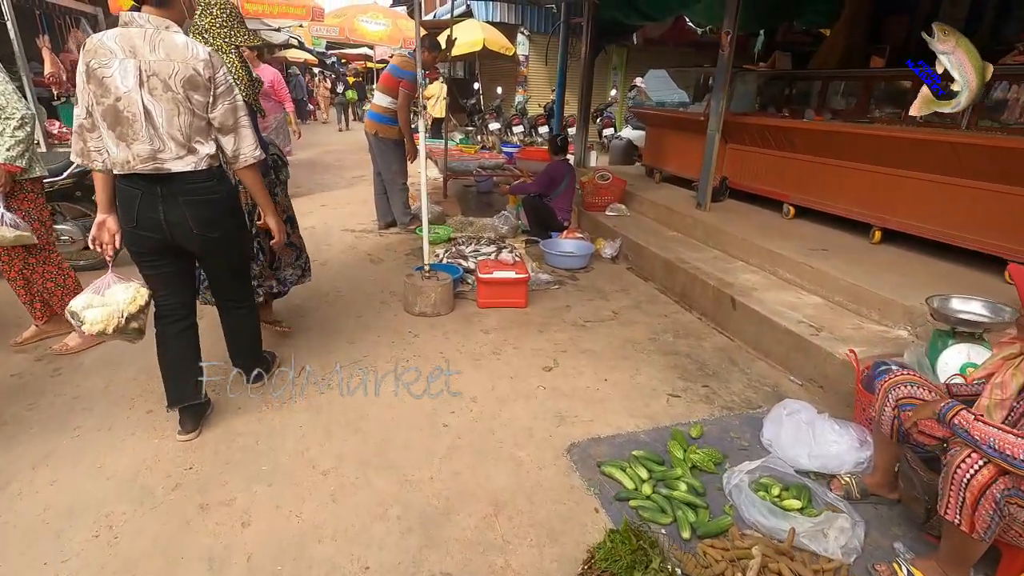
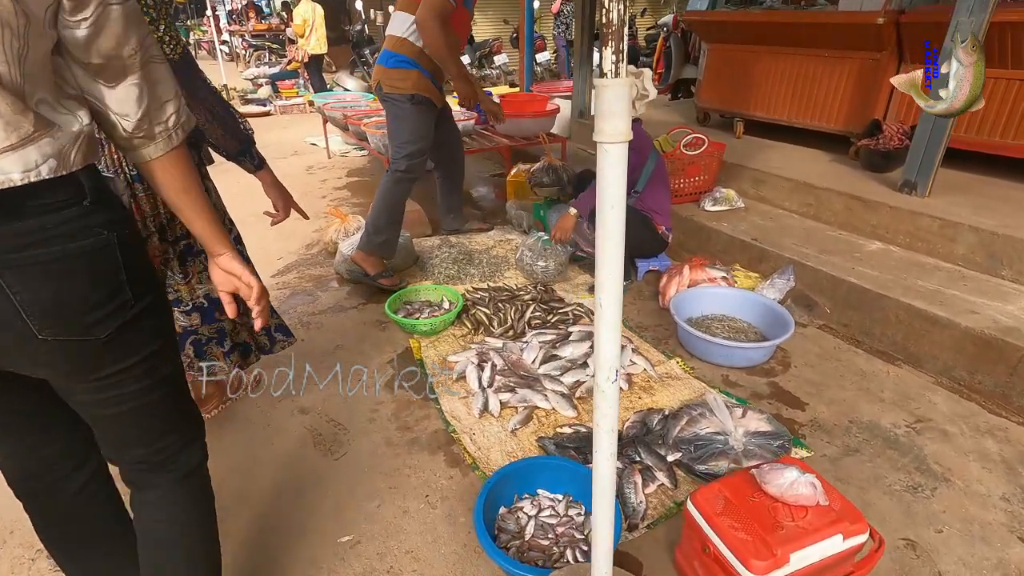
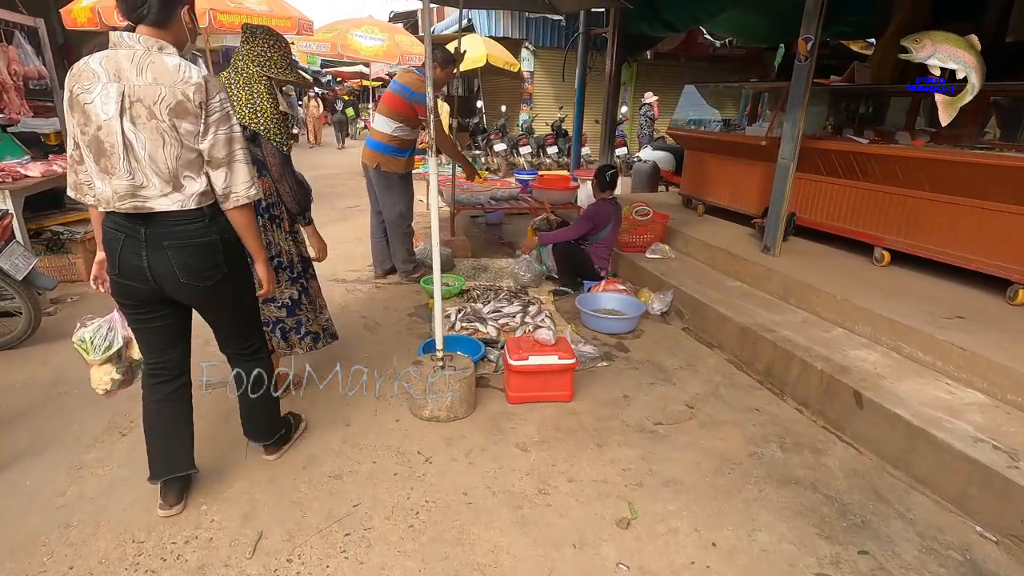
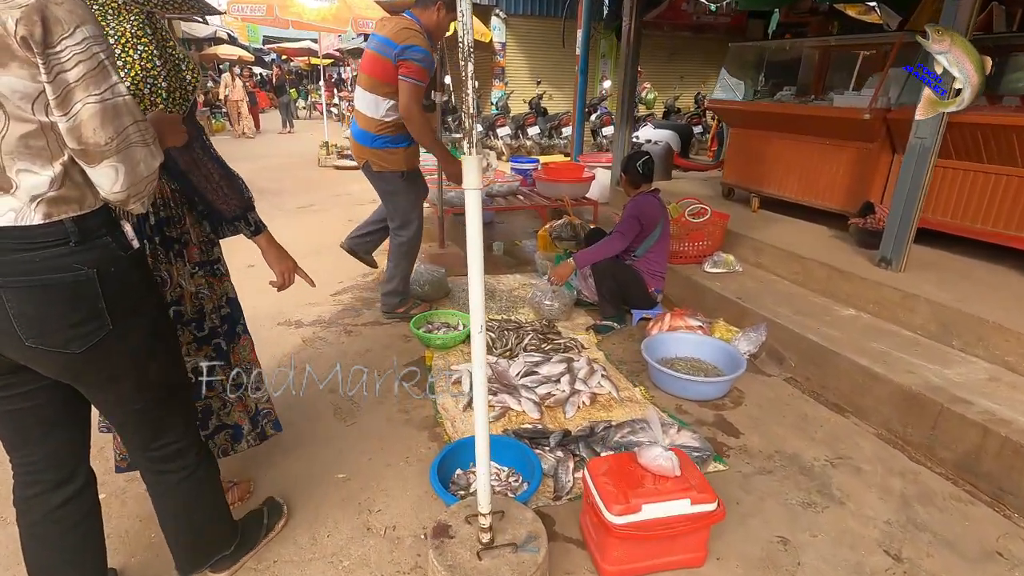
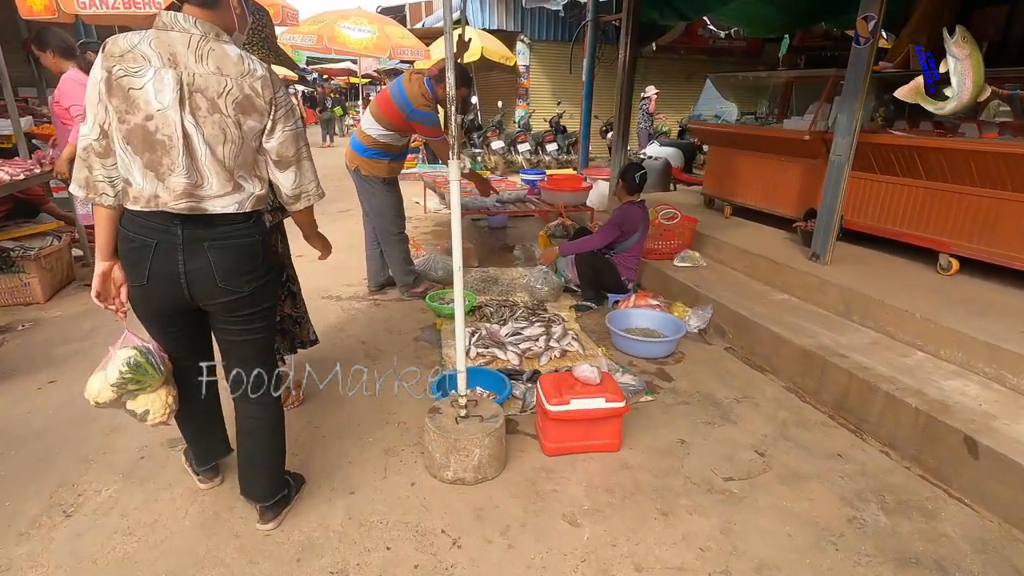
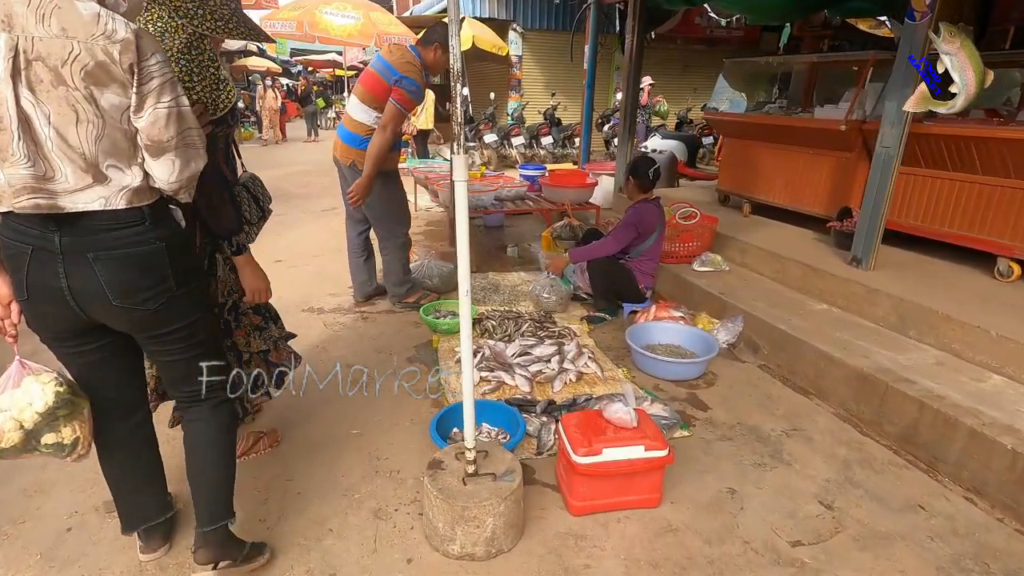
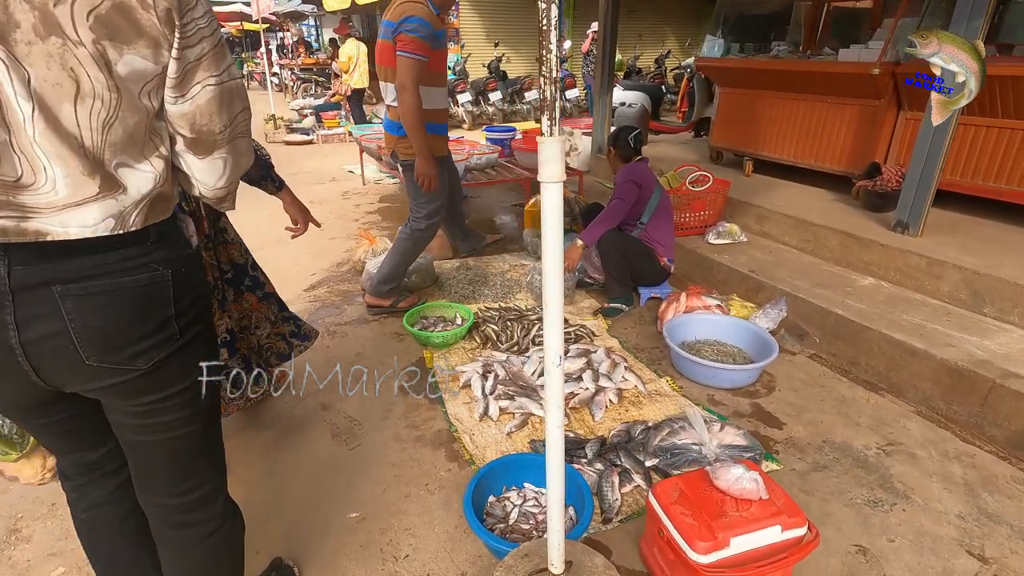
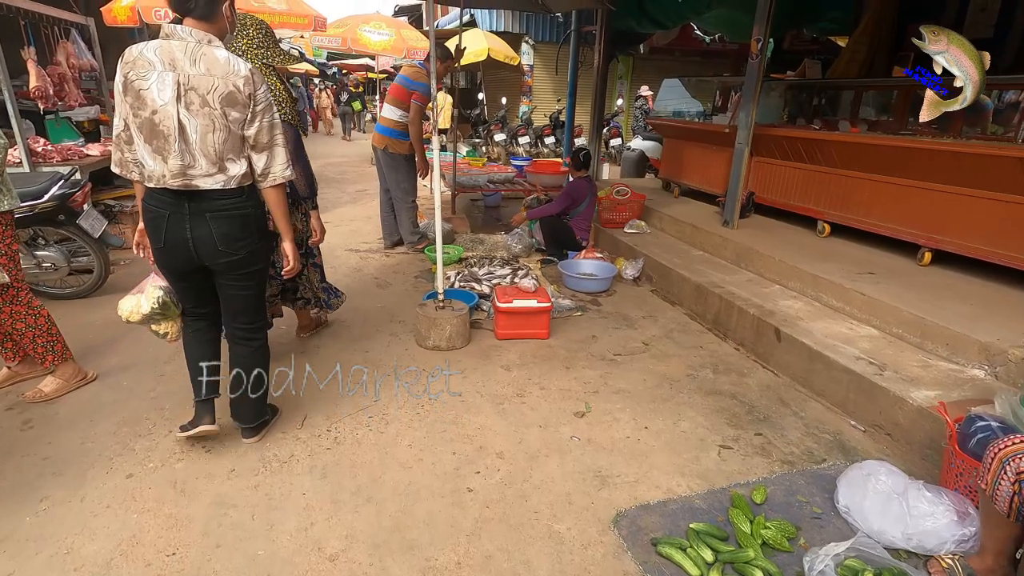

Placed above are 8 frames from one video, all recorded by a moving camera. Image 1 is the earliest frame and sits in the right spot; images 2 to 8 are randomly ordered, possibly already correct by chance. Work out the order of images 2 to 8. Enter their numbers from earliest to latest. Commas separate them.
8, 3, 5, 6, 4, 7, 2
